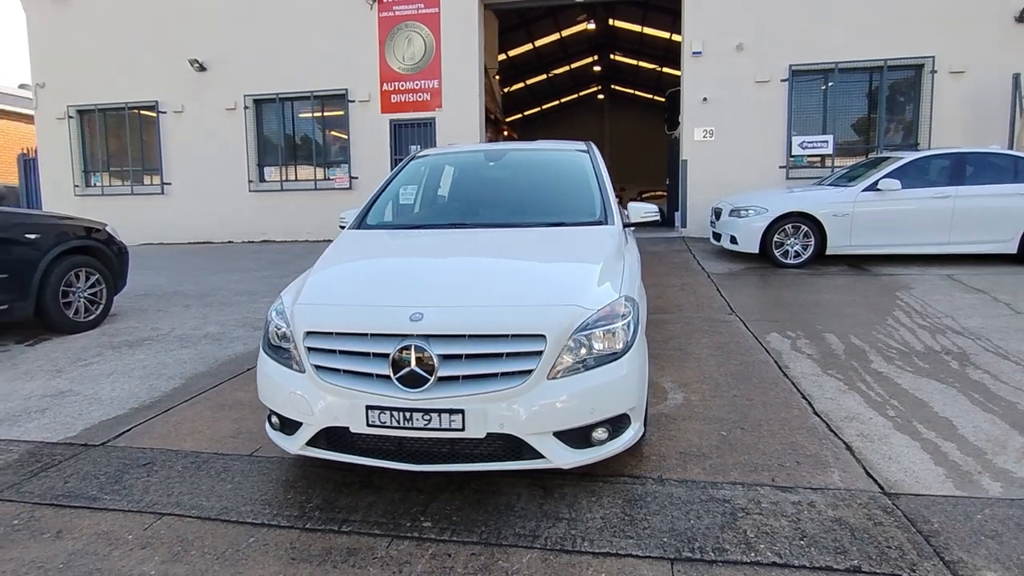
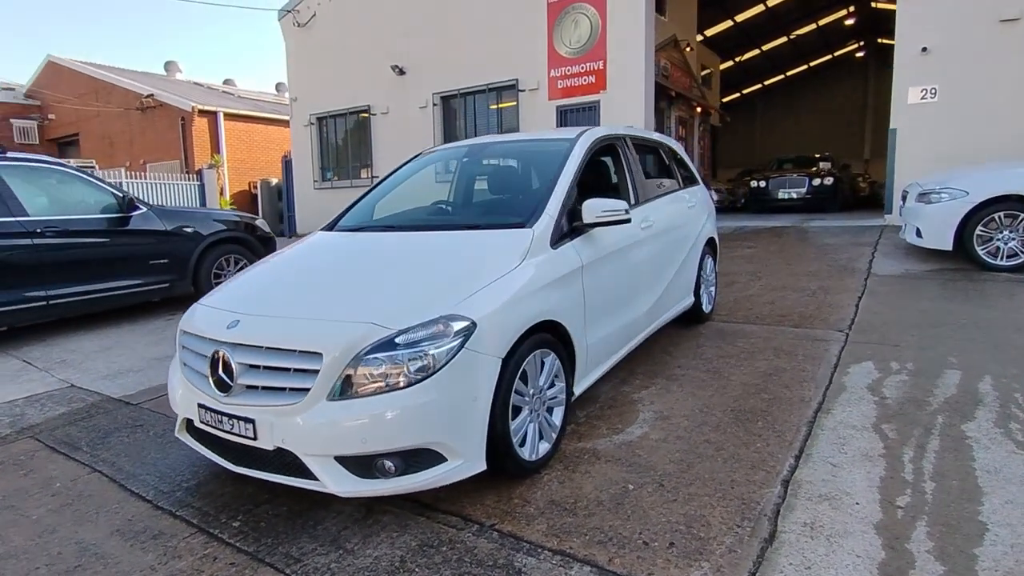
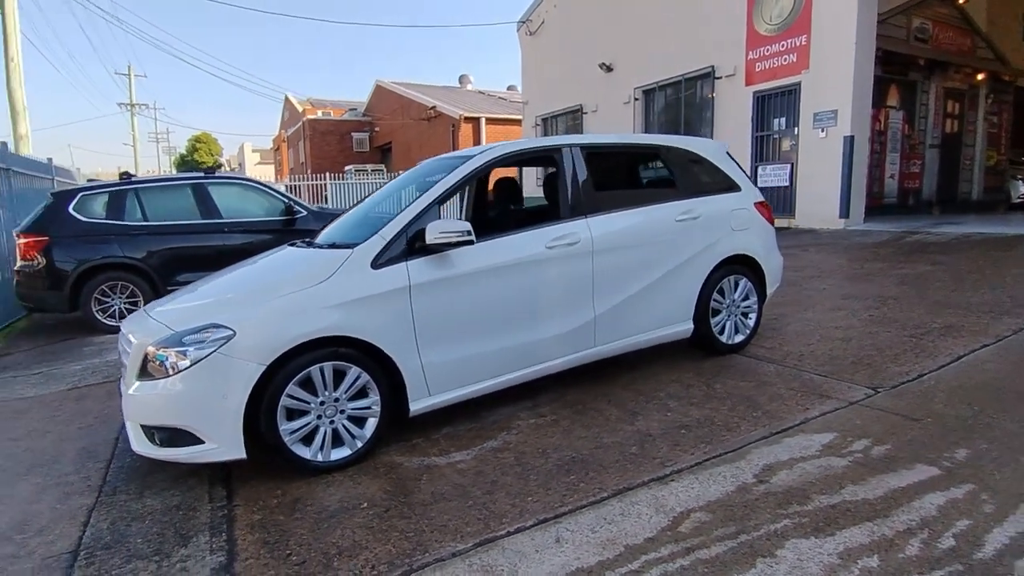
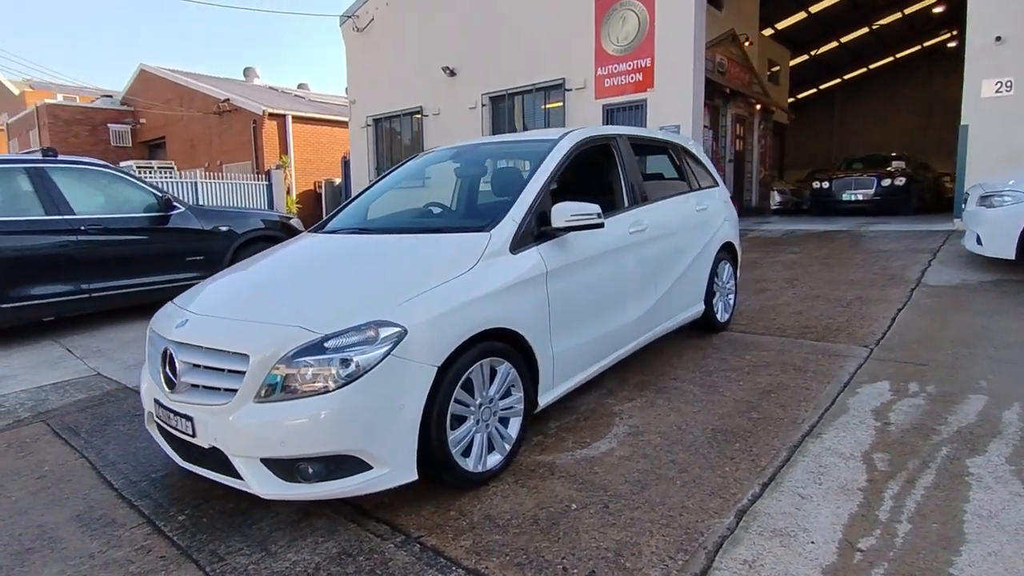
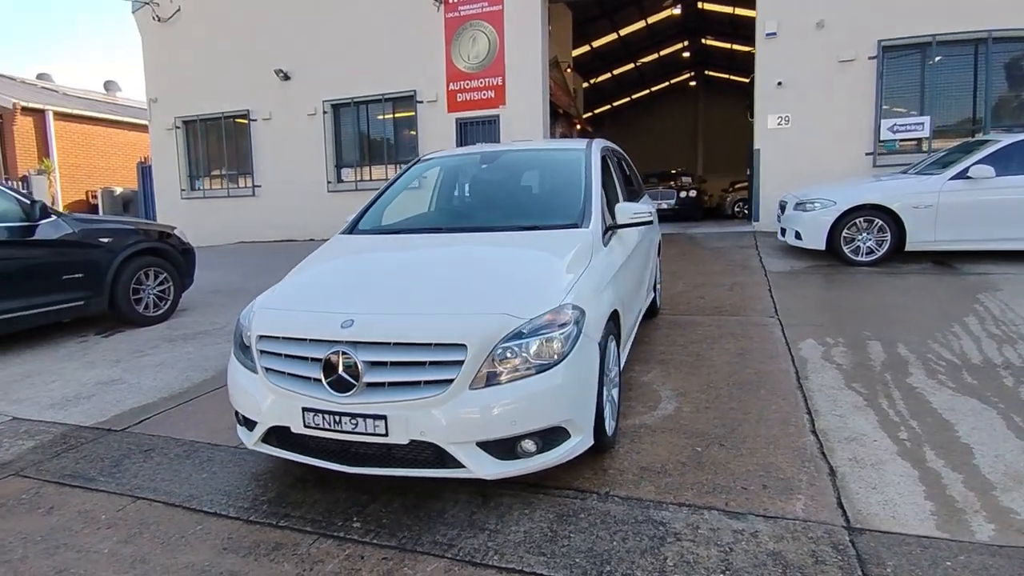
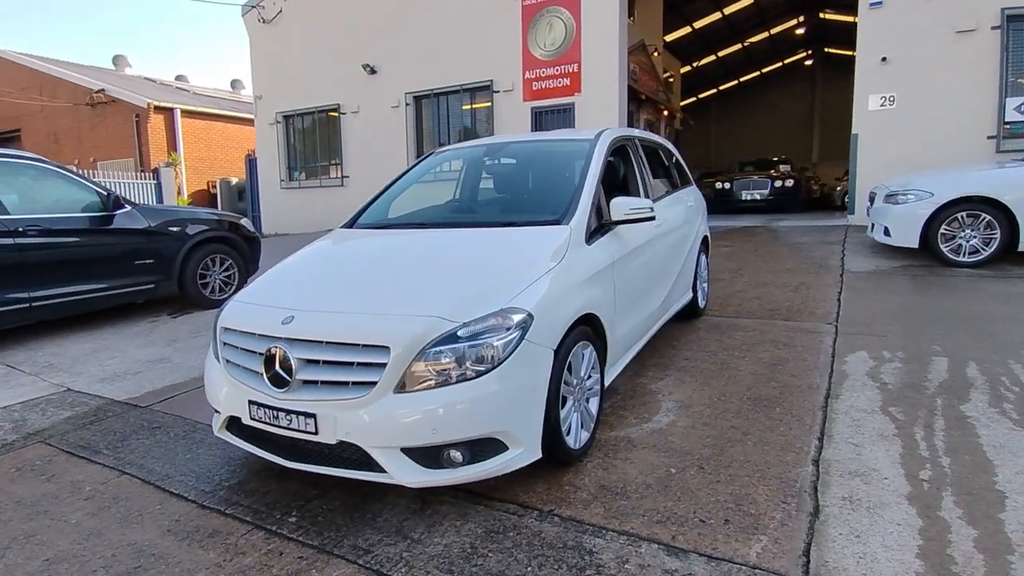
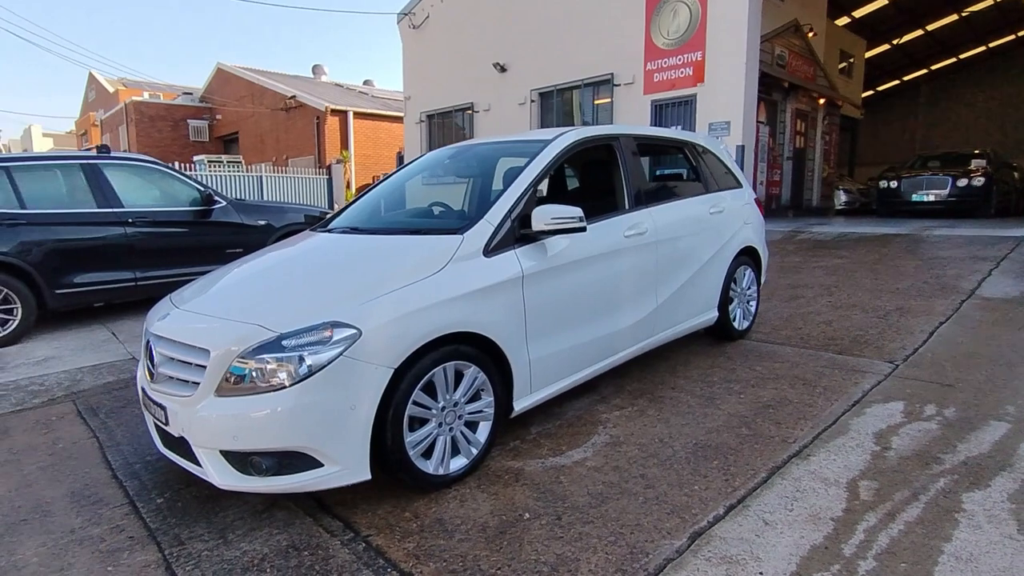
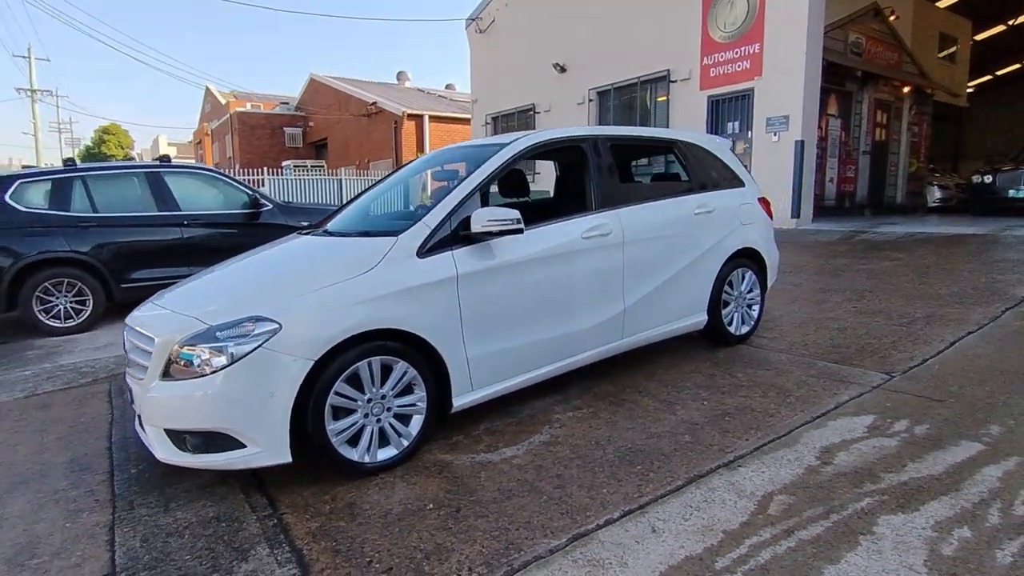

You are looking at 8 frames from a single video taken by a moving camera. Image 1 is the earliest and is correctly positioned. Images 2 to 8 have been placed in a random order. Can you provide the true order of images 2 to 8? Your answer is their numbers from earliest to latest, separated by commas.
5, 6, 2, 4, 7, 8, 3
